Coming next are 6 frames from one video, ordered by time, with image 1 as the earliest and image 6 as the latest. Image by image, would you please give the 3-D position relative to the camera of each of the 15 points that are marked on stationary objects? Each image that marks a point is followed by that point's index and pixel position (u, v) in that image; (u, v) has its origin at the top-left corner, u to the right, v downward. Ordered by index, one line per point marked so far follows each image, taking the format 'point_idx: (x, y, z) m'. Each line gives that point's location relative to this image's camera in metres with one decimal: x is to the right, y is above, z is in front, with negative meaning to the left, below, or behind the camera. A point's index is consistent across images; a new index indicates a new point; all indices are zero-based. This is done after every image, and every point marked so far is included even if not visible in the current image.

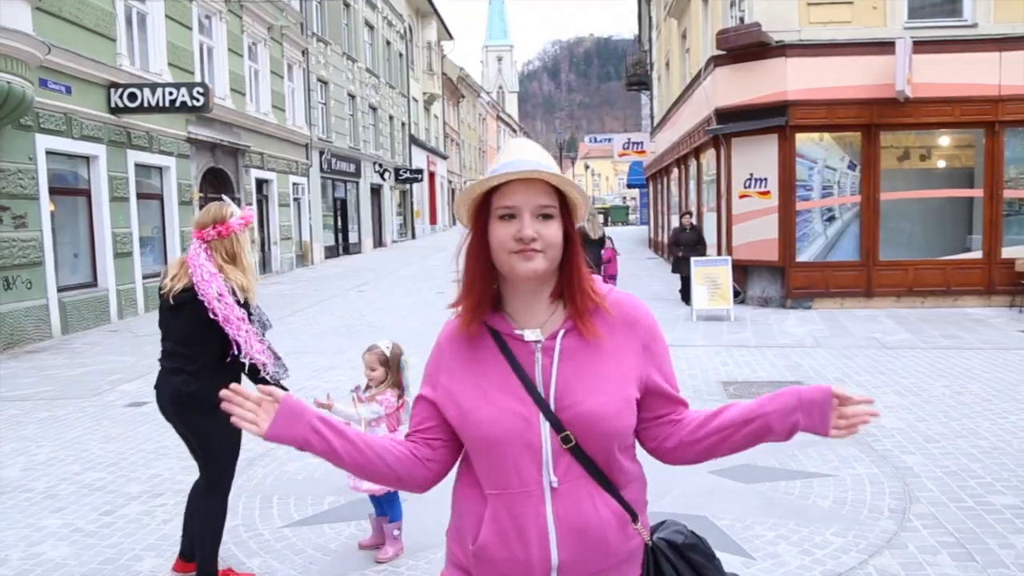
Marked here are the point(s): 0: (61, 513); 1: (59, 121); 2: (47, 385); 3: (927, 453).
0: (-2.9, -1.4, +5.2) m
1: (-7.4, +2.7, +13.1) m
2: (-5.6, -1.1, +9.7) m
3: (+2.8, -1.1, +5.5) m
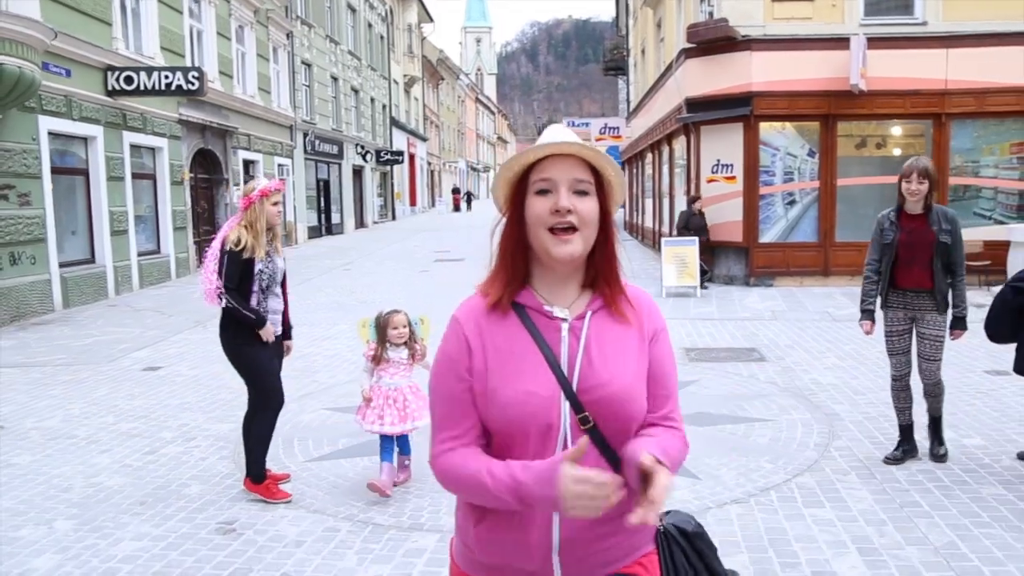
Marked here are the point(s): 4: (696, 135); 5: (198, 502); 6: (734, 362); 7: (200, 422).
0: (-3.0, -1.2, +6.0) m
1: (-7.7, +3.1, +13.7) m
2: (-5.8, -0.8, +10.4) m
3: (+2.7, -0.9, +6.5) m
4: (+3.3, +2.8, +14.6) m
5: (-1.9, -1.3, +4.8) m
6: (+2.3, -0.8, +8.2) m
7: (-2.6, -1.1, +6.6) m
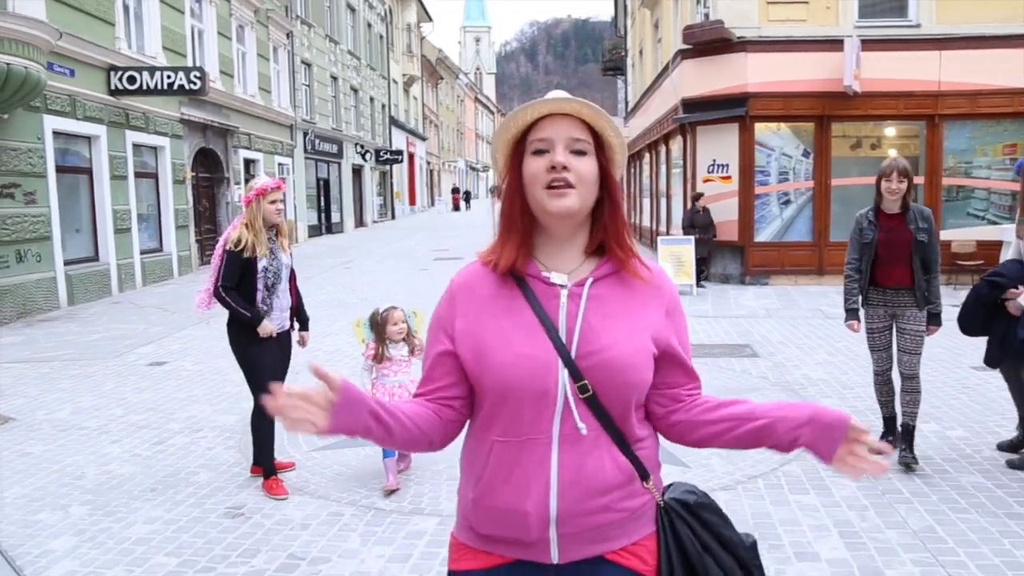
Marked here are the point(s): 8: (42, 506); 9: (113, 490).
0: (-3.0, -1.2, +6.2) m
1: (-7.7, +3.2, +13.9) m
2: (-5.8, -0.8, +10.6) m
3: (+2.7, -0.9, +6.7) m
4: (+3.3, +2.8, +14.8) m
5: (-1.9, -1.2, +5.0) m
6: (+2.2, -0.7, +8.4) m
7: (-2.6, -1.1, +6.8) m
8: (-2.8, -1.3, +4.8) m
9: (-2.5, -1.3, +5.0) m
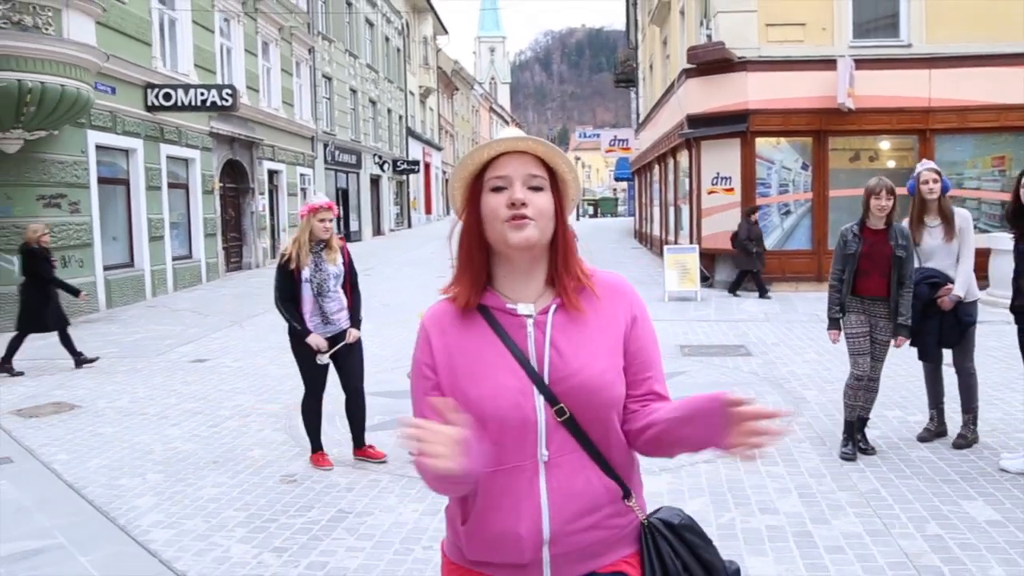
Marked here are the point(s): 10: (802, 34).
0: (-2.9, -1.2, +7.0) m
1: (-7.4, +3.1, +14.8) m
2: (-5.7, -0.8, +11.5) m
3: (+2.8, -0.9, +7.4) m
4: (+3.6, +2.7, +15.5) m
5: (-1.8, -1.2, +5.8) m
6: (+2.4, -0.8, +9.2) m
7: (-2.5, -1.1, +7.6) m
8: (-2.7, -1.3, +5.6) m
9: (-2.4, -1.3, +5.8) m
10: (+5.3, +4.6, +14.7) m
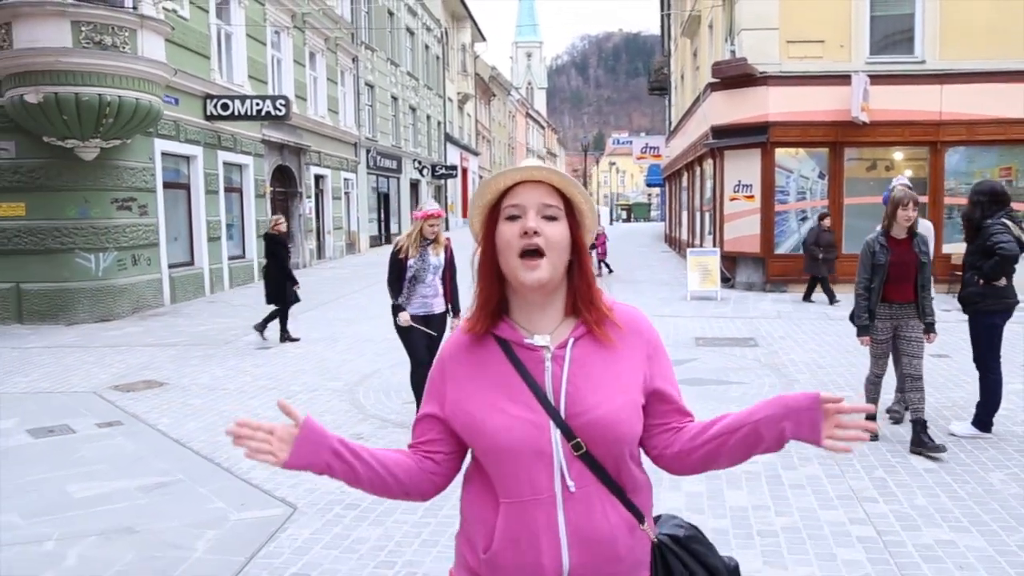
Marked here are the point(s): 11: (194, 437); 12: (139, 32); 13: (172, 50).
0: (-2.6, -1.1, +8.2) m
1: (-6.8, +3.2, +16.2) m
2: (-5.2, -0.7, +12.8) m
3: (+3.1, -0.9, +8.4) m
4: (+4.2, +2.6, +16.5) m
5: (-1.6, -1.2, +6.9) m
6: (+2.8, -0.8, +10.1) m
7: (-2.2, -1.0, +8.8) m
8: (-2.5, -1.2, +6.8) m
9: (-2.2, -1.2, +7.0) m
10: (+6.0, +4.6, +15.6) m
11: (-2.6, -1.2, +6.7) m
12: (-6.2, +4.3, +13.6) m
13: (-6.8, +4.8, +16.3) m
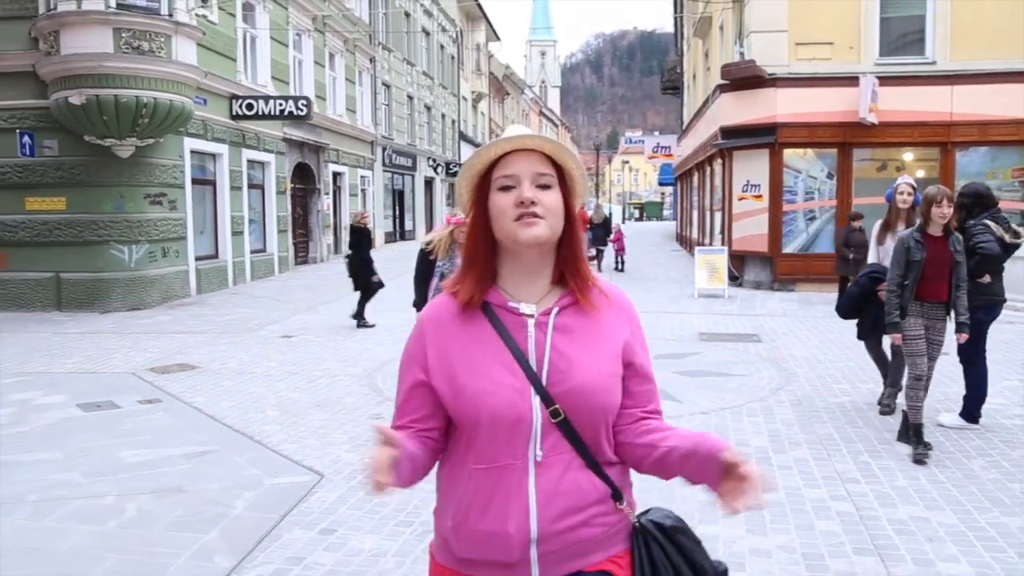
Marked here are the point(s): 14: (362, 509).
0: (-2.5, -1.0, +8.7) m
1: (-6.5, +3.3, +16.8) m
2: (-5.0, -0.6, +13.3) m
3: (+3.3, -0.9, +8.8) m
4: (+4.5, +2.7, +16.8) m
5: (-1.5, -1.1, +7.4) m
6: (+2.9, -0.7, +10.5) m
7: (-2.0, -0.9, +9.3) m
8: (-2.4, -1.1, +7.3) m
9: (-2.1, -1.1, +7.5) m
10: (+6.3, +4.6, +16.0) m
11: (-2.5, -1.1, +7.2) m
12: (-6.0, +4.4, +14.2) m
13: (-6.5, +4.9, +16.9) m
14: (-0.9, -1.3, +4.9) m
